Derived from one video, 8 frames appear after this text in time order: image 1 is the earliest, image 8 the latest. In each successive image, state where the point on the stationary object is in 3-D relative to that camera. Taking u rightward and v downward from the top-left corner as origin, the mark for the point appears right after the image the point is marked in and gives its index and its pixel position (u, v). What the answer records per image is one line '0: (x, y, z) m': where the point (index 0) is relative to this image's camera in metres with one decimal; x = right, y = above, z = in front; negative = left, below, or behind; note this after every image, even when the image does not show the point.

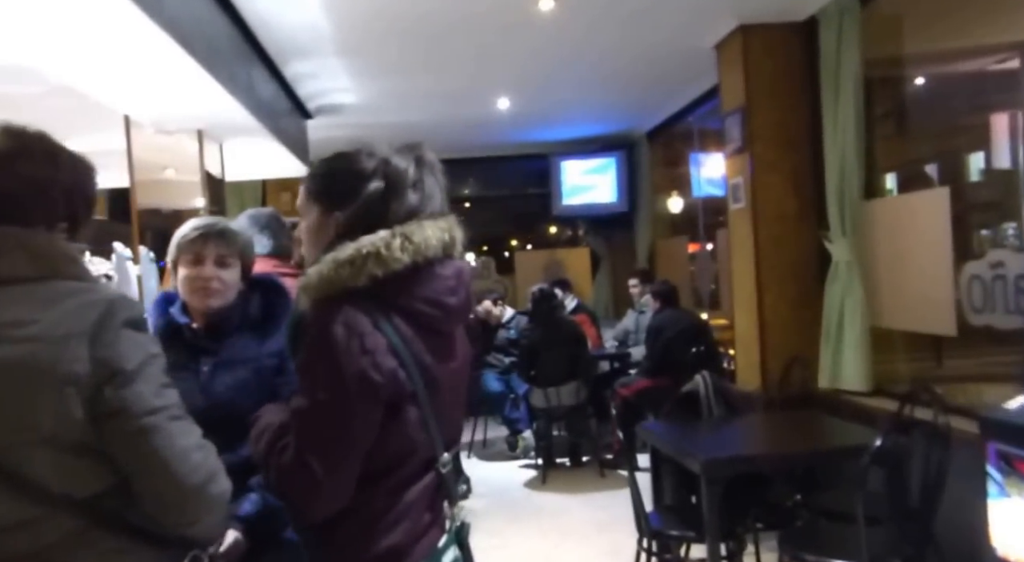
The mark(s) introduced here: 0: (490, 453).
0: (-0.1, -1.2, +6.1) m
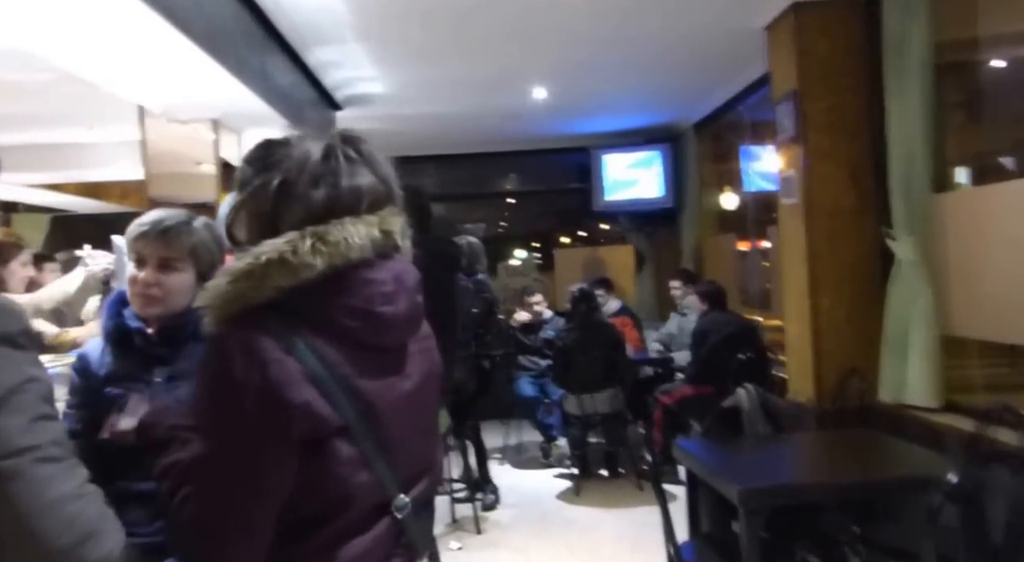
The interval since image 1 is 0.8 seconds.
0: (+0.1, -1.2, +5.8) m
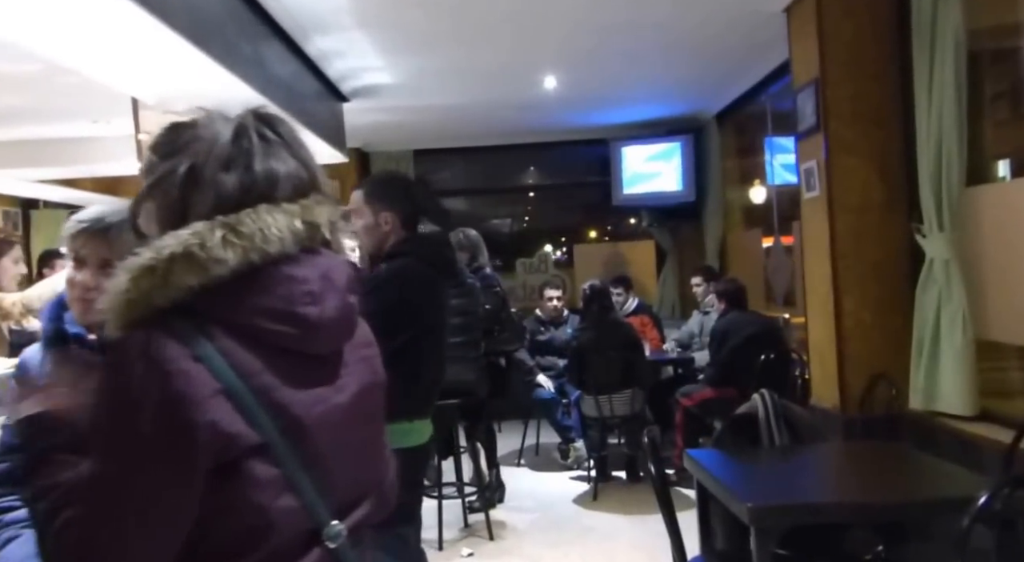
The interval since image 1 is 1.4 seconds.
0: (+0.1, -1.2, +5.6) m
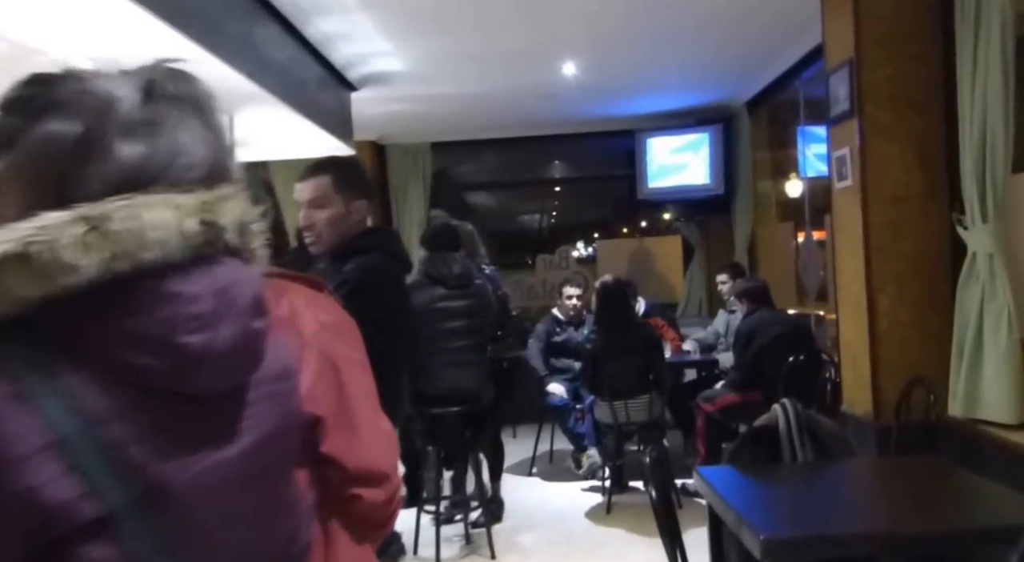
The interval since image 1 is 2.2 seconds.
0: (+0.2, -1.2, +5.3) m
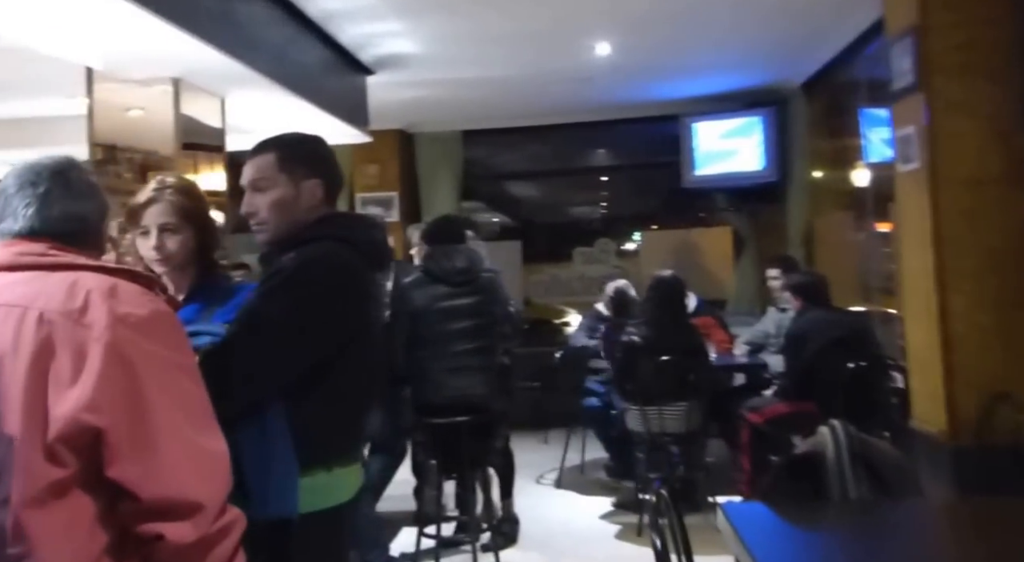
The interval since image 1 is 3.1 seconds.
0: (+0.4, -1.2, +4.9) m
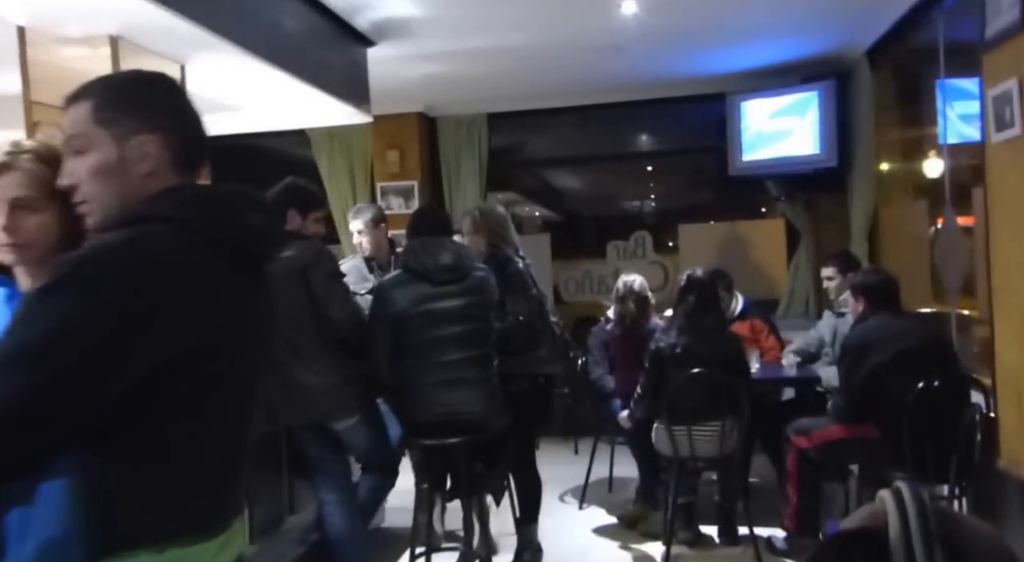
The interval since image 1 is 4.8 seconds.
0: (+0.5, -1.1, +4.4) m
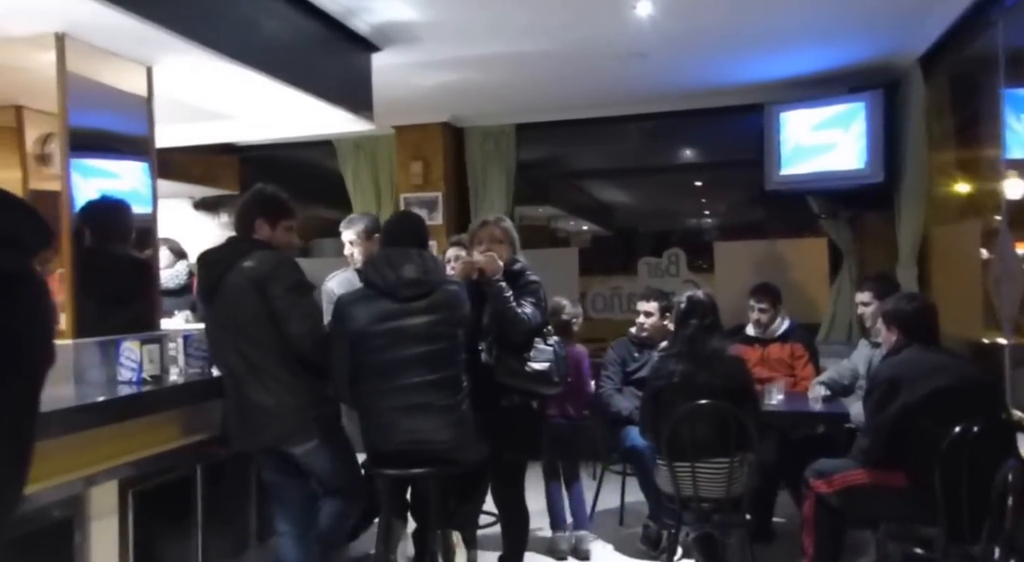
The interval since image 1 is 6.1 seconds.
0: (+0.5, -1.2, +4.1) m
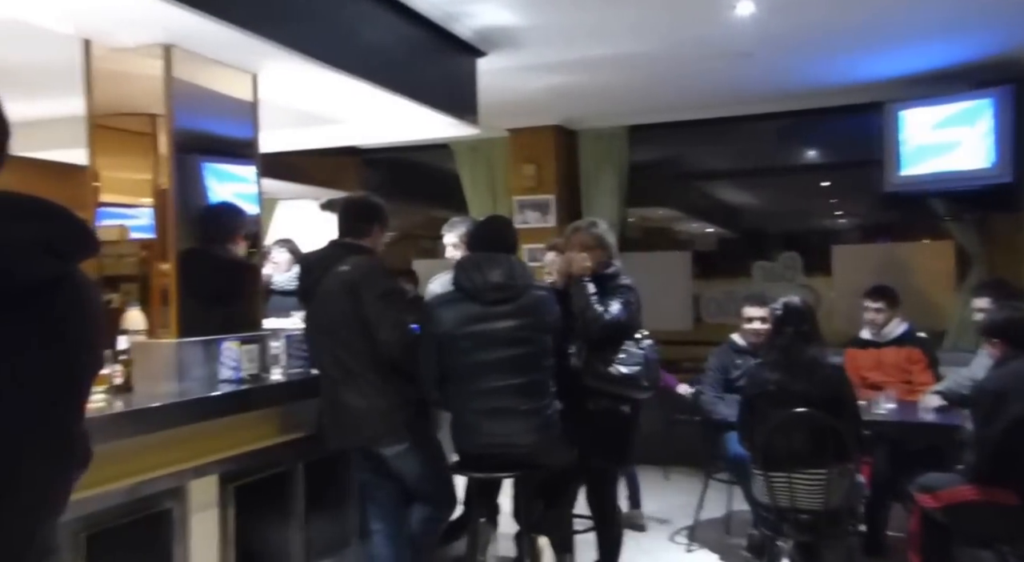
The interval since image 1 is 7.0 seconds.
0: (+1.0, -1.3, +3.9) m
